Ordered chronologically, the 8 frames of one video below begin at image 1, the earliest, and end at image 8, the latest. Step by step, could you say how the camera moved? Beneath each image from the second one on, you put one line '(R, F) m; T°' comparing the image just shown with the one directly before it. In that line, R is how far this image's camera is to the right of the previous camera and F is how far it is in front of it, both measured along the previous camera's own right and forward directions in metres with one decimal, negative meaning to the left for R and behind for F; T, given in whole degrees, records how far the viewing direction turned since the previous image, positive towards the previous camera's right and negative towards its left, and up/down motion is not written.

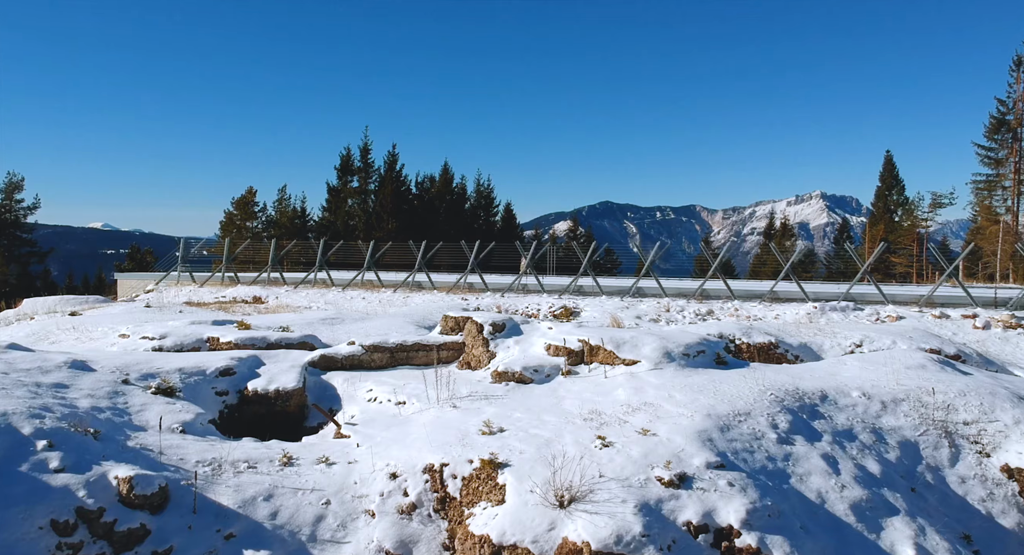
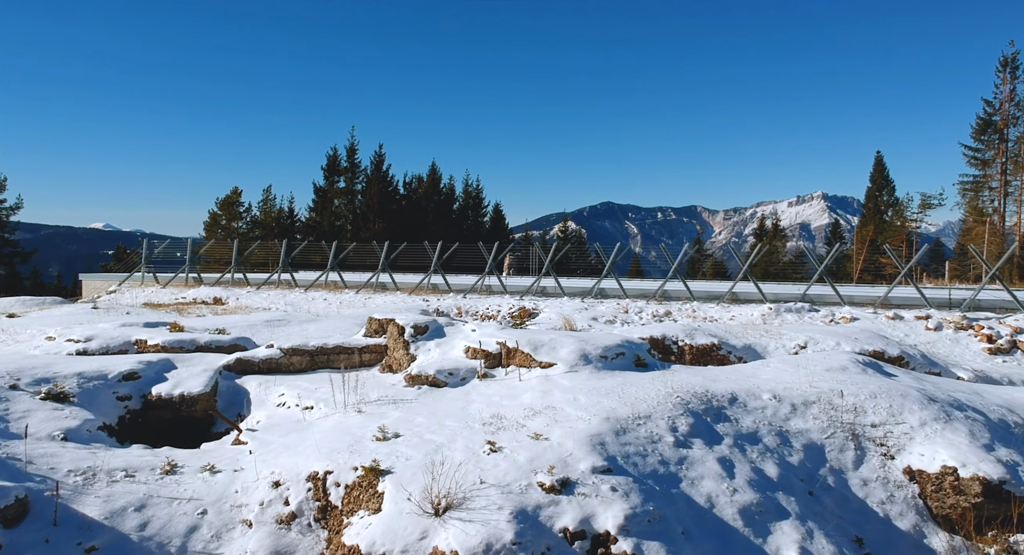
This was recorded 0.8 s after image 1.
(+0.8, +0.1) m; +2°
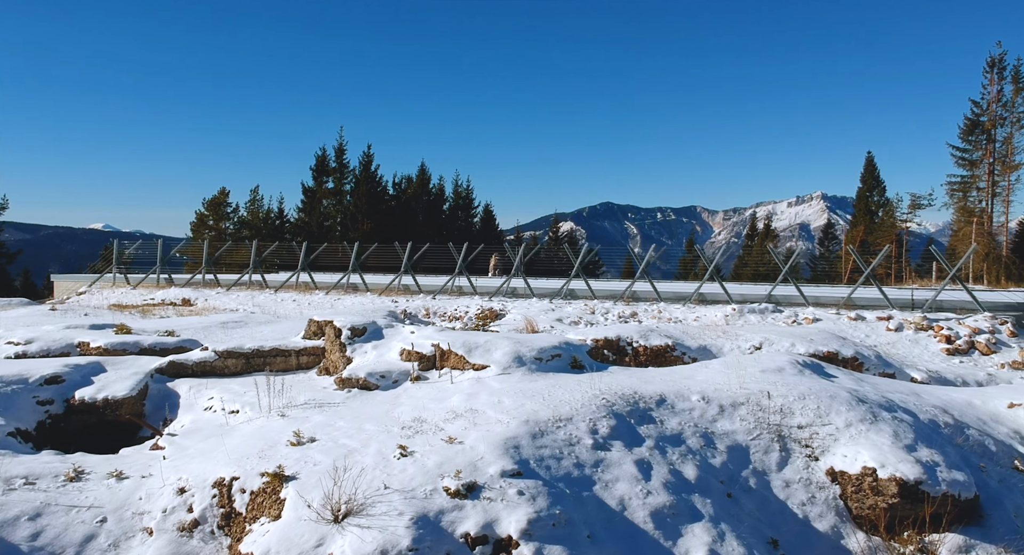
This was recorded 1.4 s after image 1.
(+0.6, +0.1) m; +1°
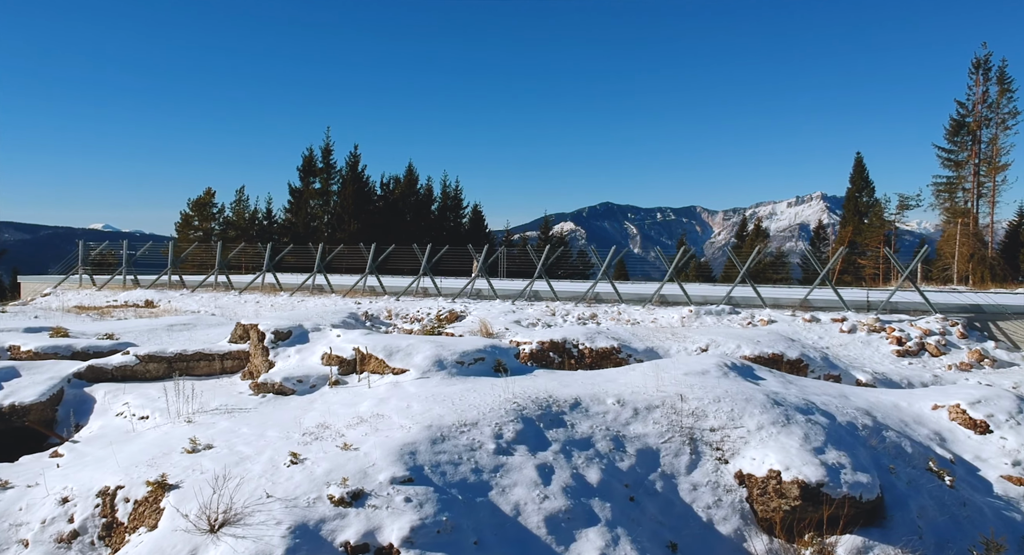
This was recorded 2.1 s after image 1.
(+0.7, 0.0) m; +2°
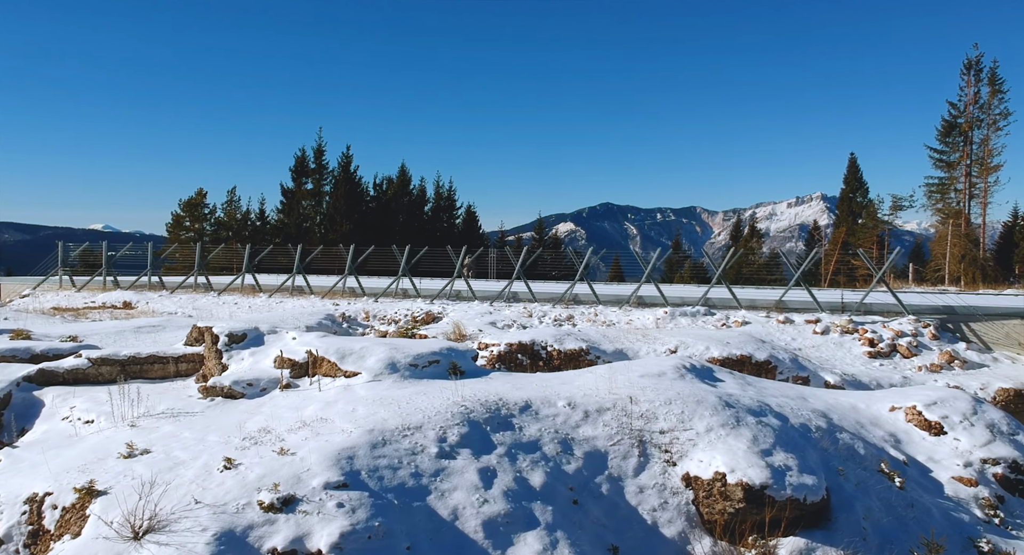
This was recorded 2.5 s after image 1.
(+0.4, 0.0) m; +1°
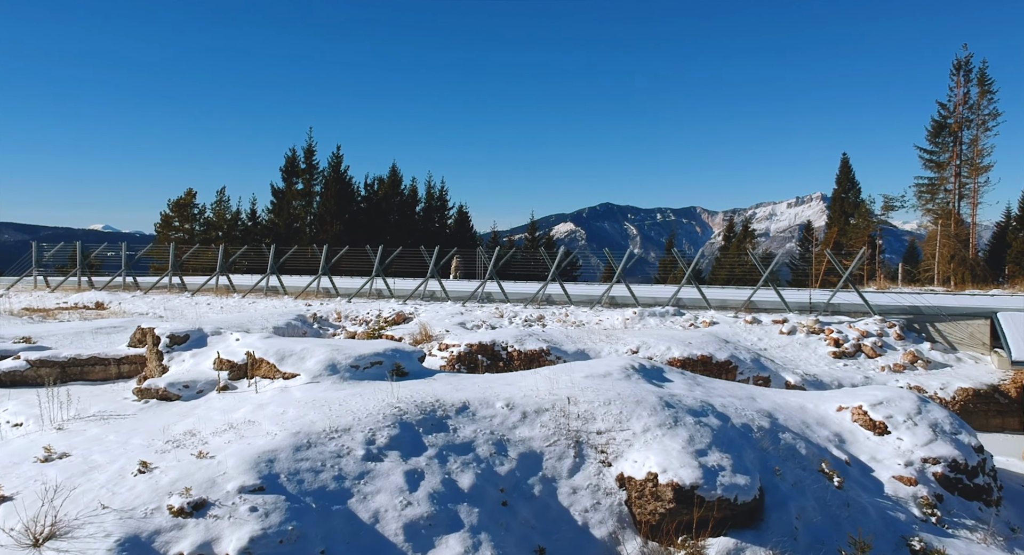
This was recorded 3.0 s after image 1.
(+0.5, 0.0) m; +1°
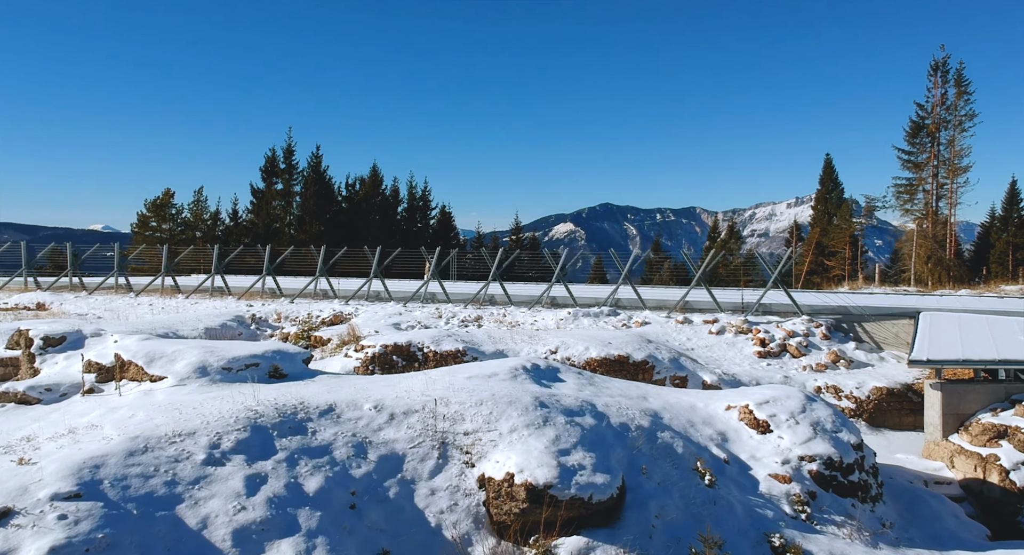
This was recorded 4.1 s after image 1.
(+1.1, 0.0) m; +2°
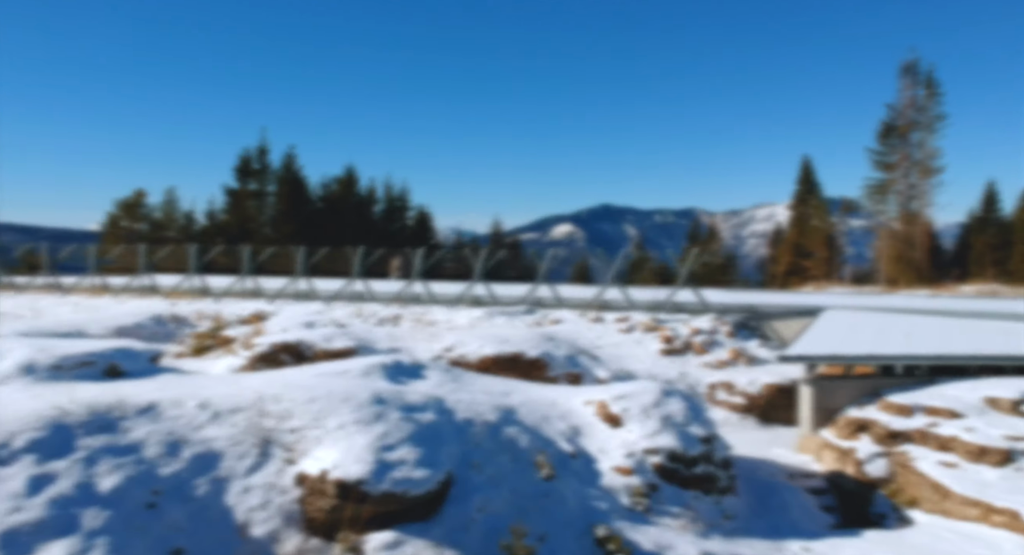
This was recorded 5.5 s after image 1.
(+1.5, -0.1) m; +3°
